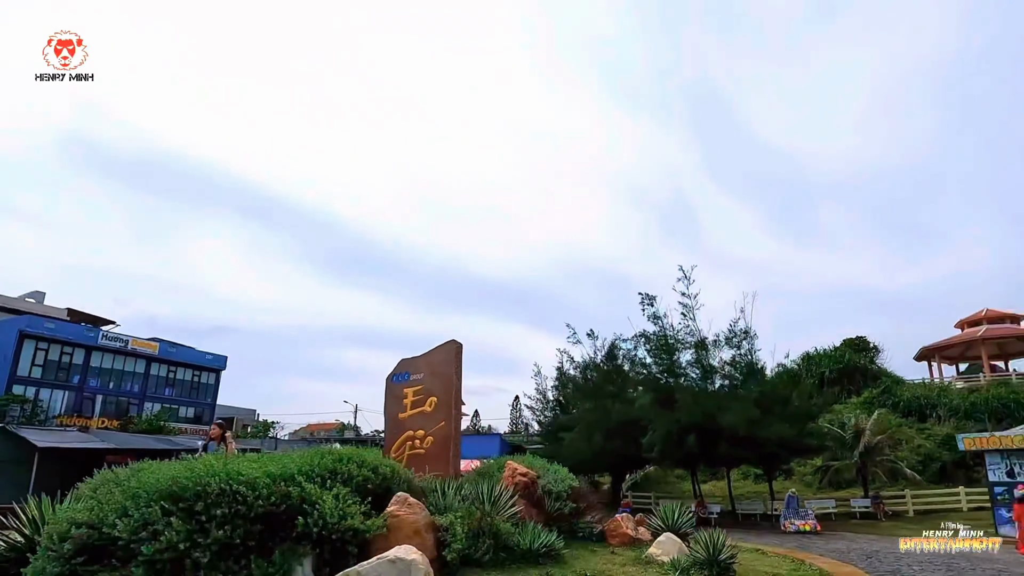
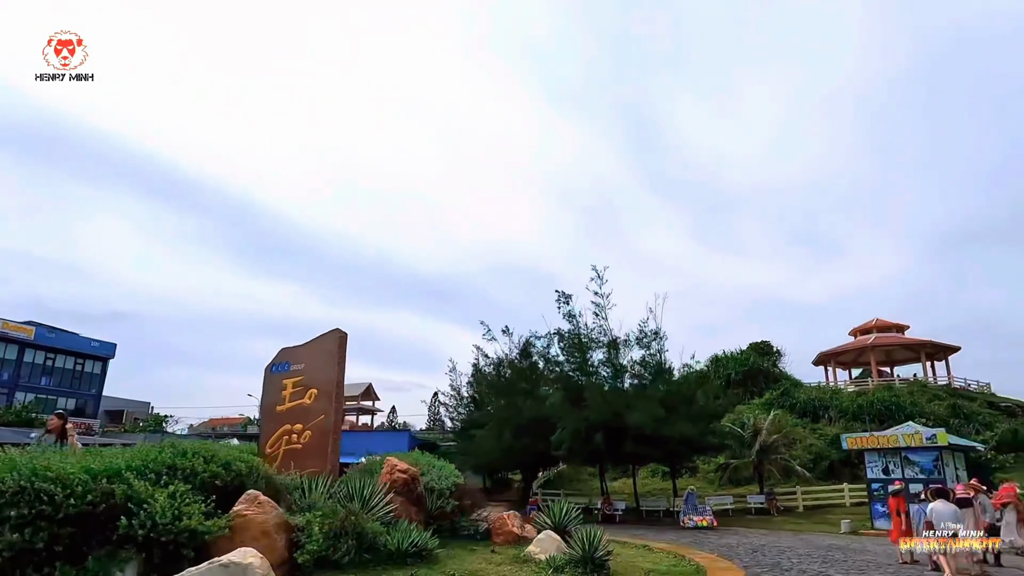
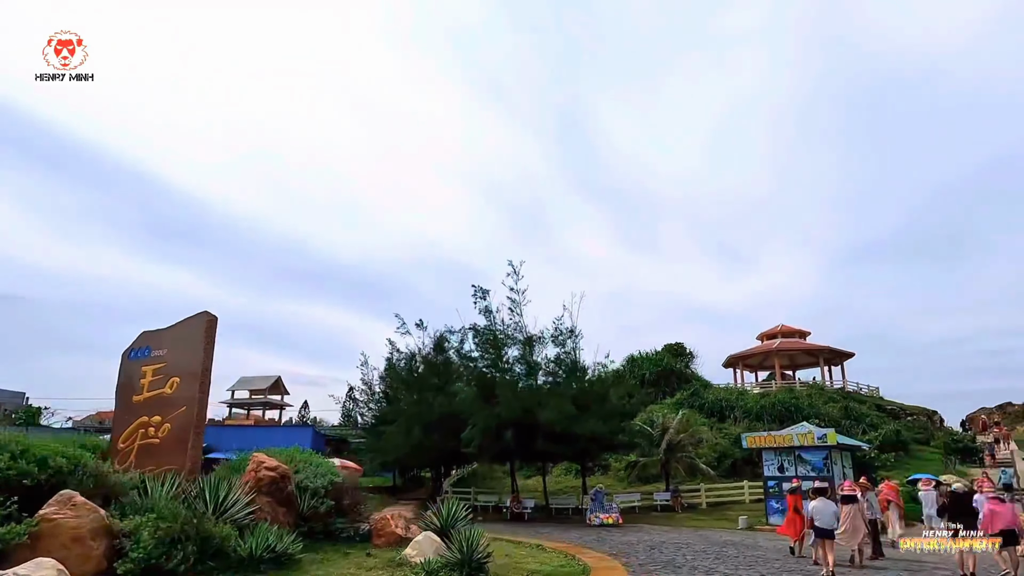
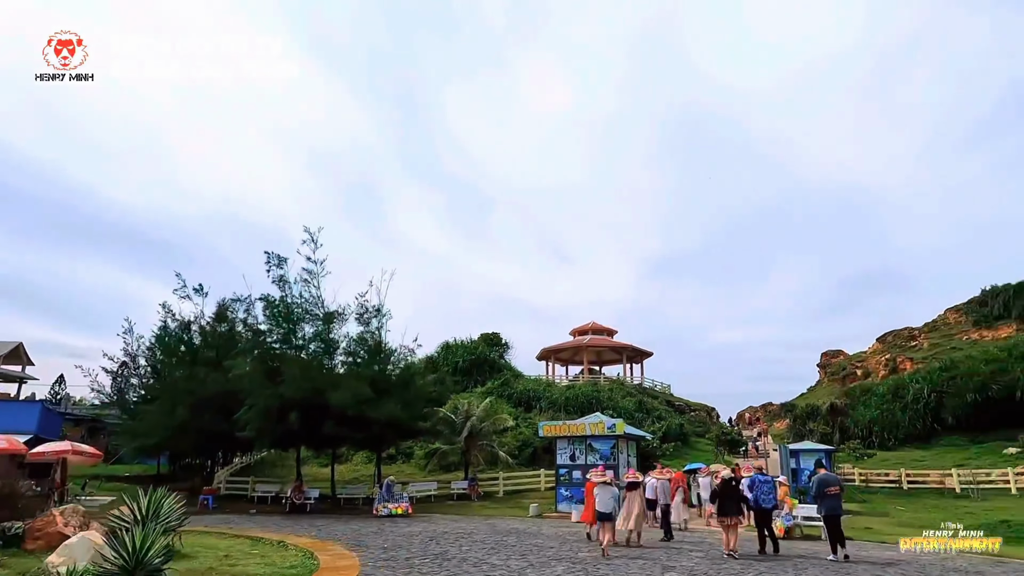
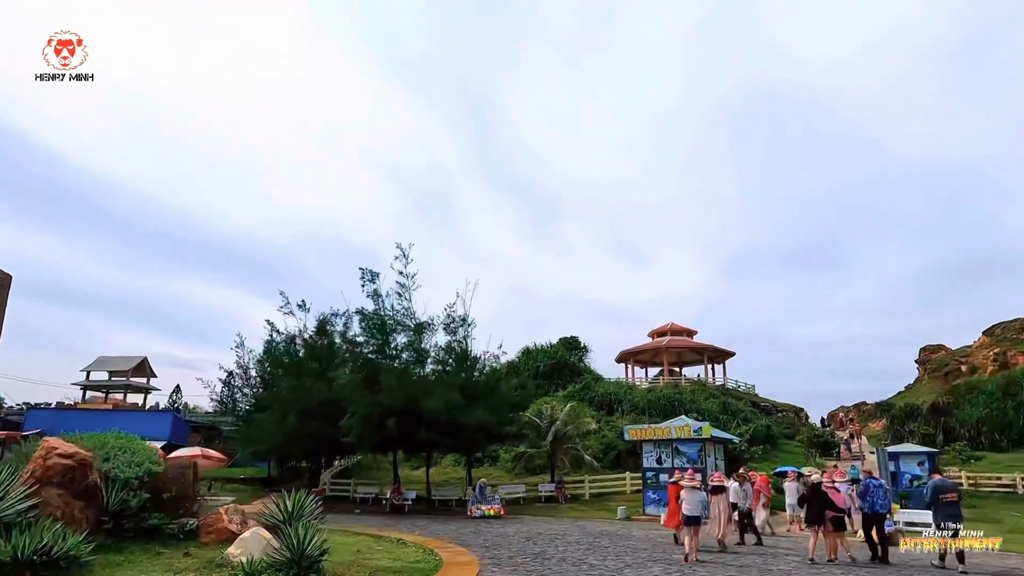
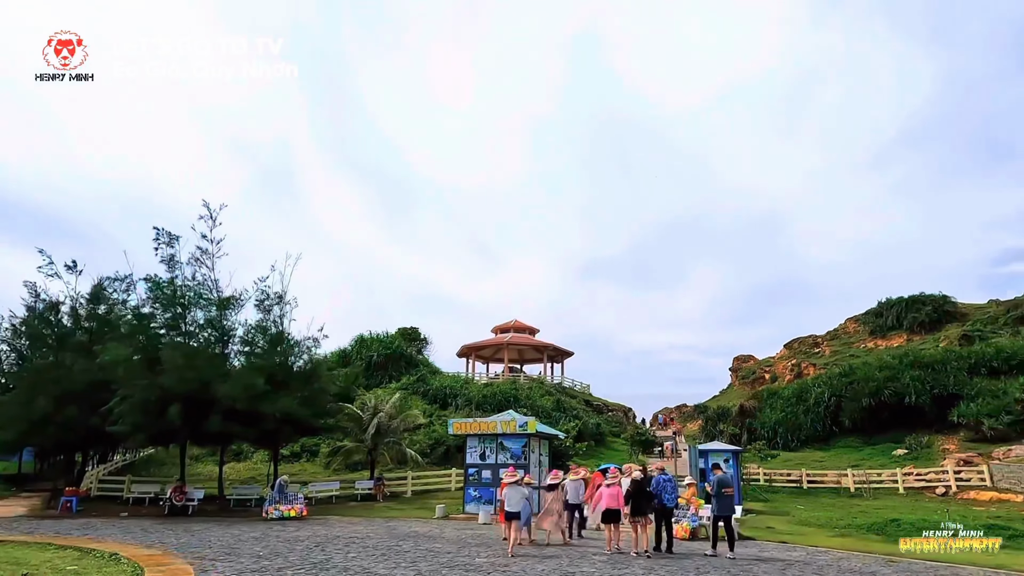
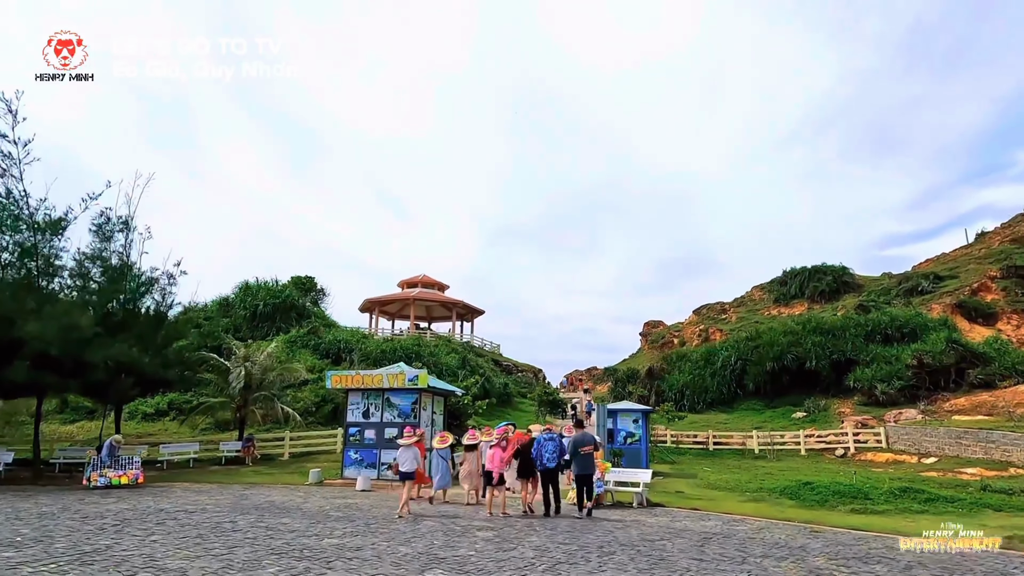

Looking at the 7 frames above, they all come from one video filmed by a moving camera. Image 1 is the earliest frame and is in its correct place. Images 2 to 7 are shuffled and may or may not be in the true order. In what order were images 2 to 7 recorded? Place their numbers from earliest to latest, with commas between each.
2, 3, 5, 4, 6, 7
